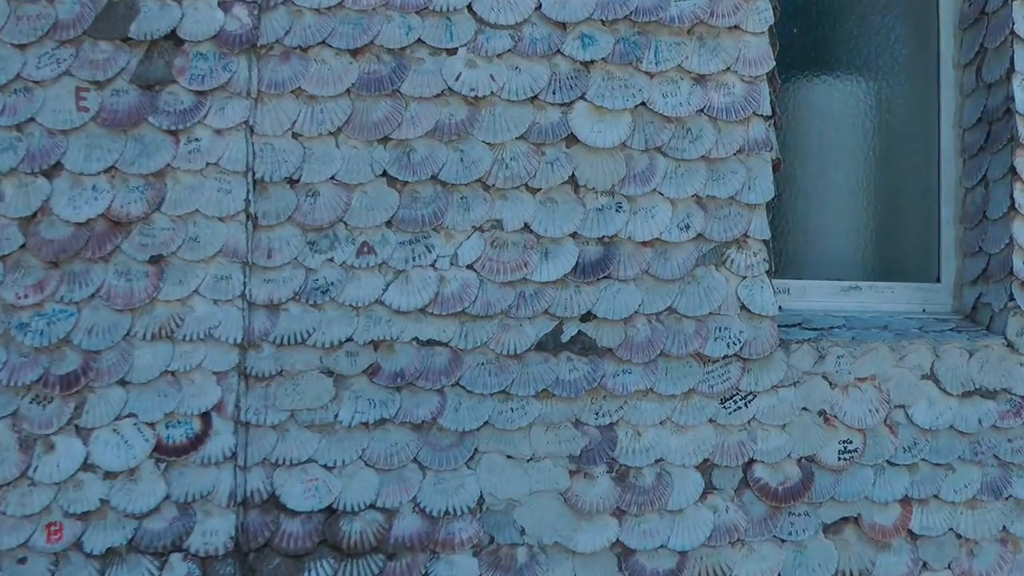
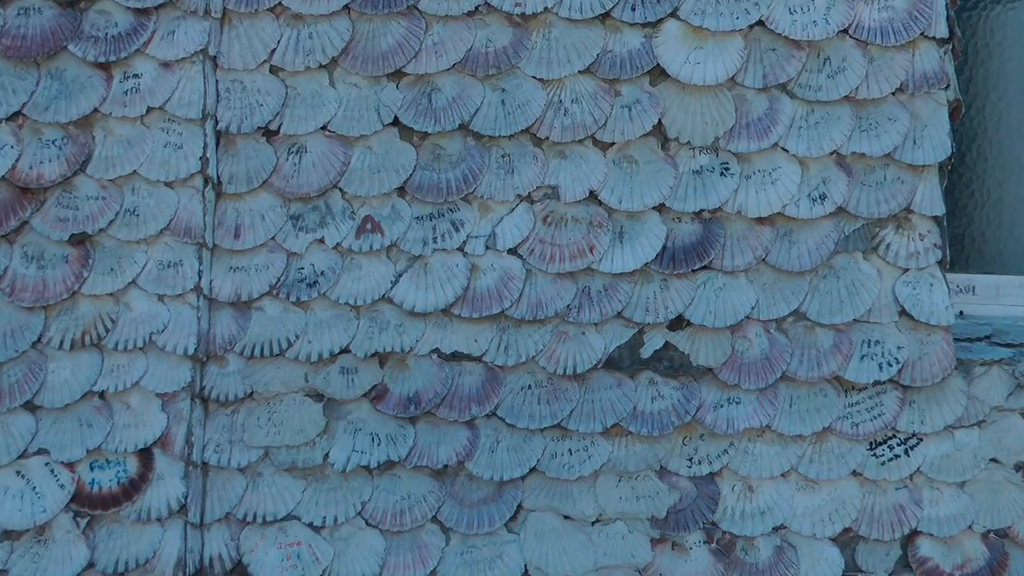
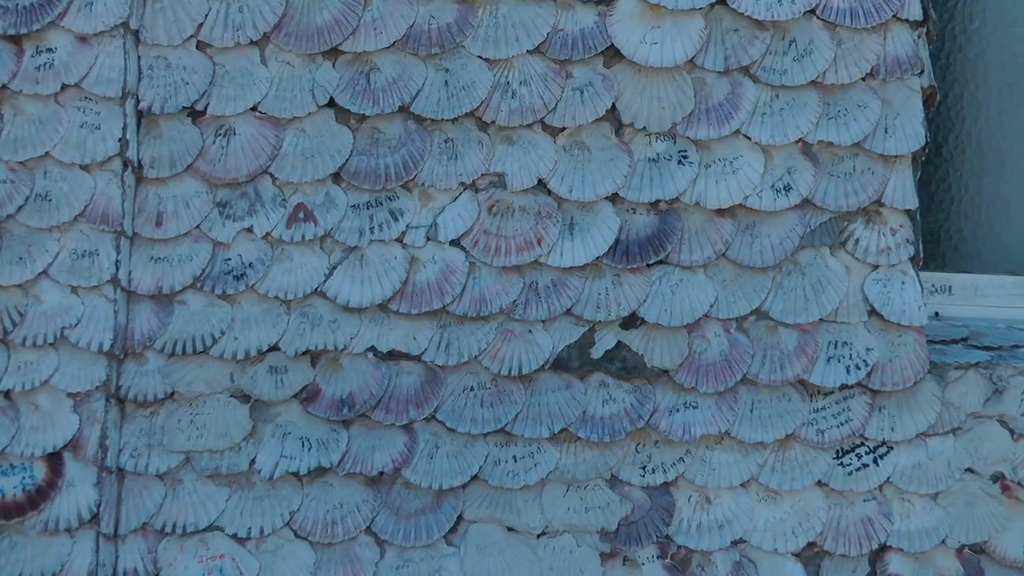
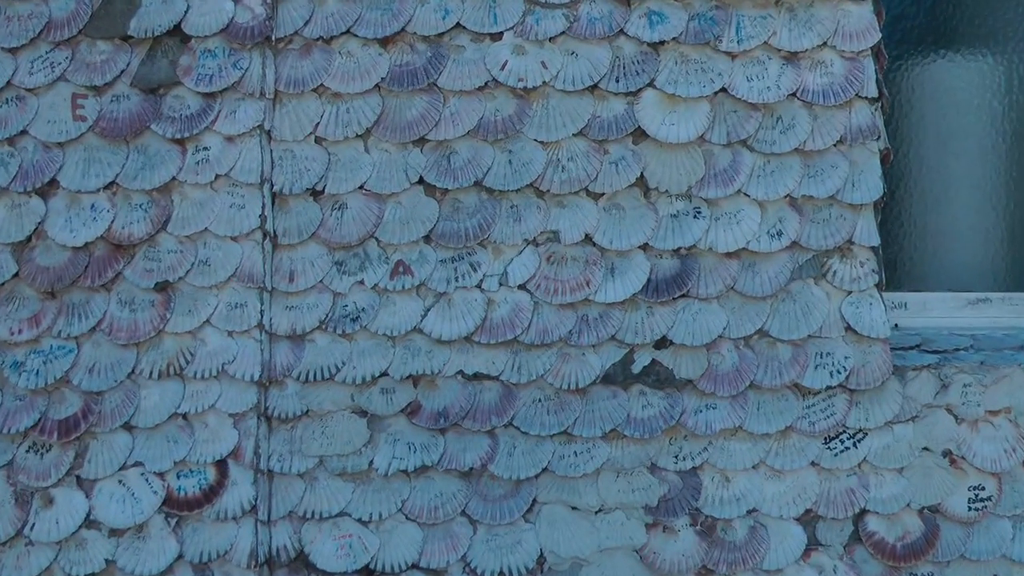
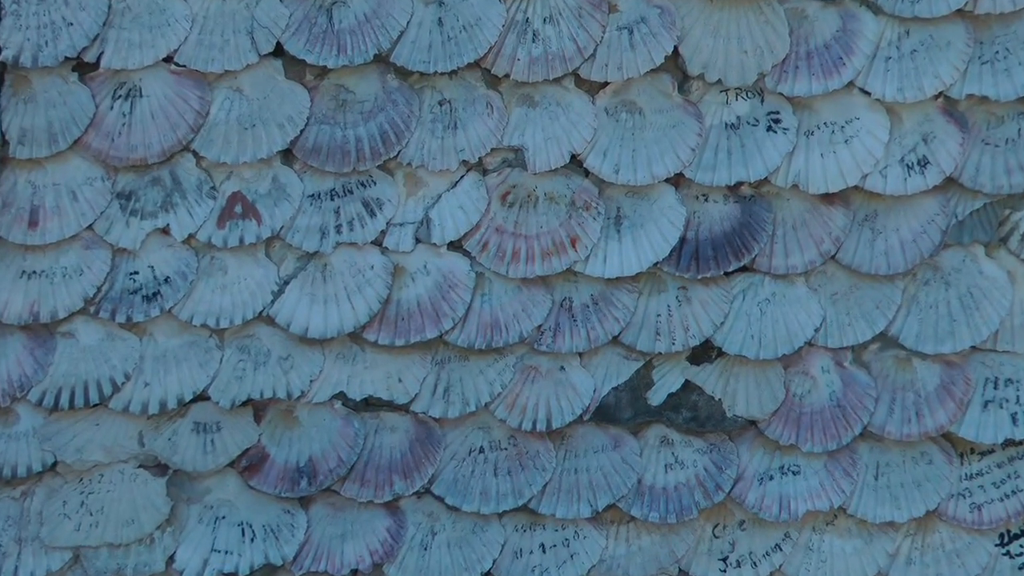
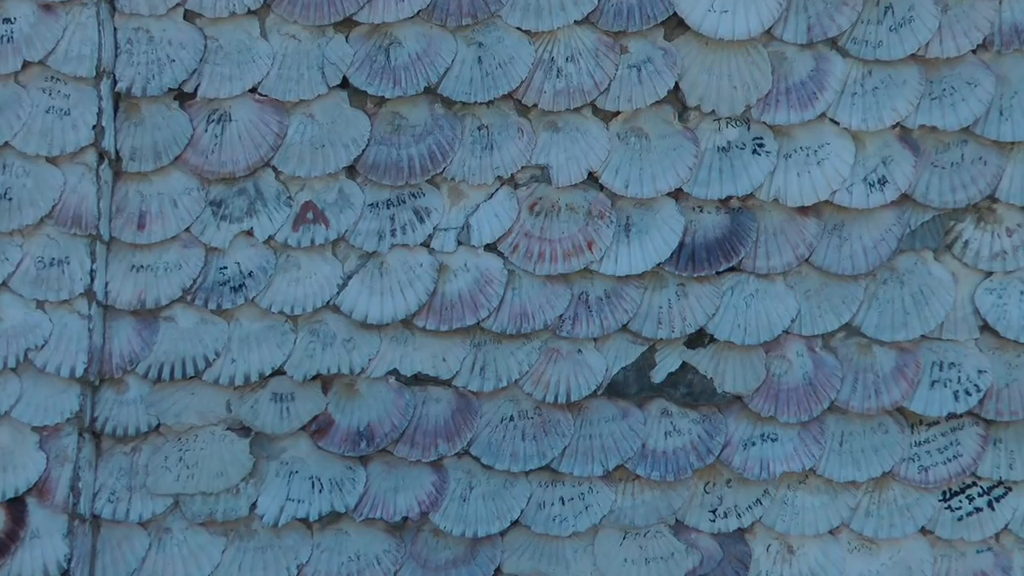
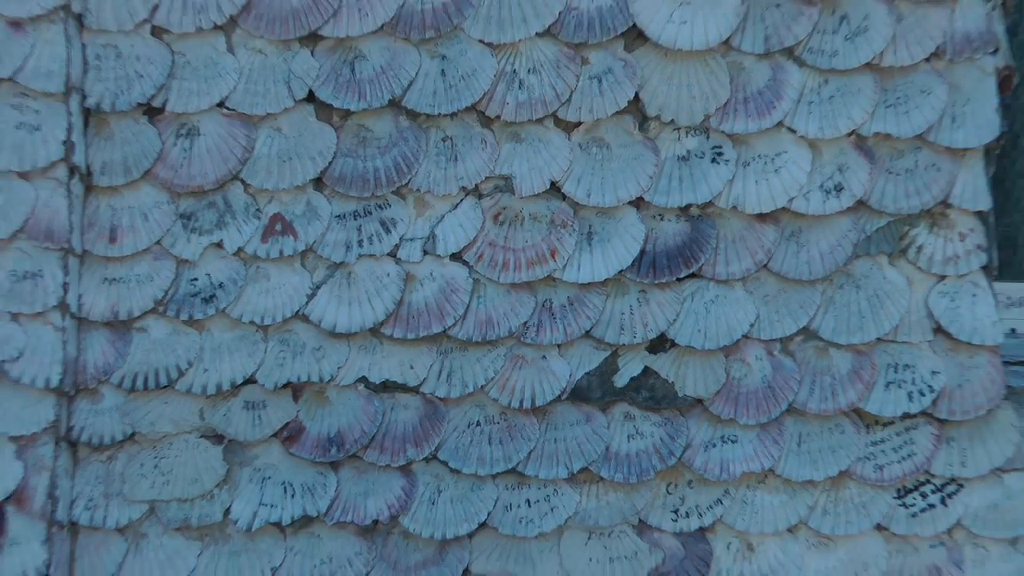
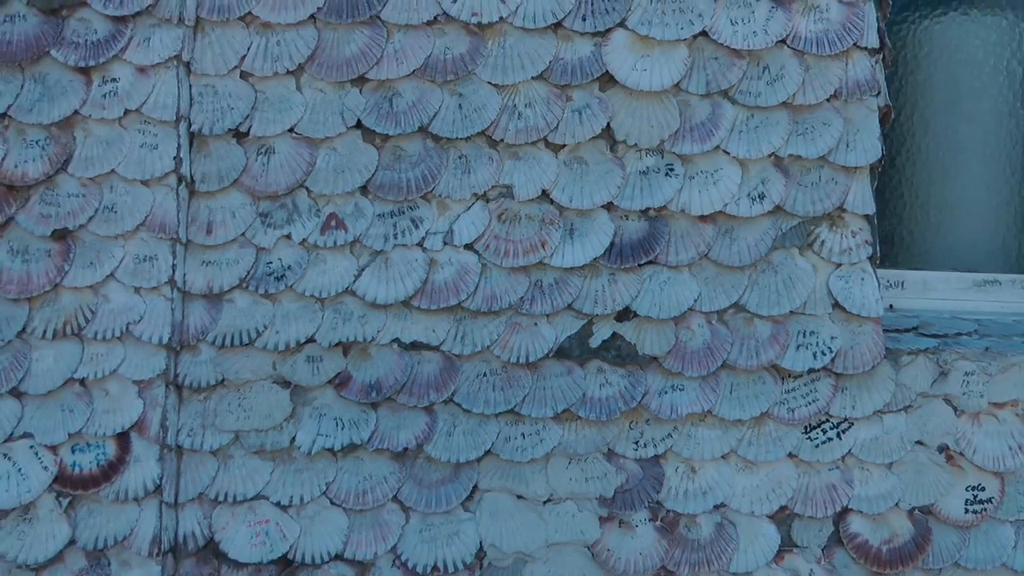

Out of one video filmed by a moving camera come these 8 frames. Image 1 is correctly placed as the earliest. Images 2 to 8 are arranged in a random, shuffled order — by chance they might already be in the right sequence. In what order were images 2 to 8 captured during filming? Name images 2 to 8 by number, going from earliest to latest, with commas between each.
4, 2, 6, 5, 7, 8, 3
